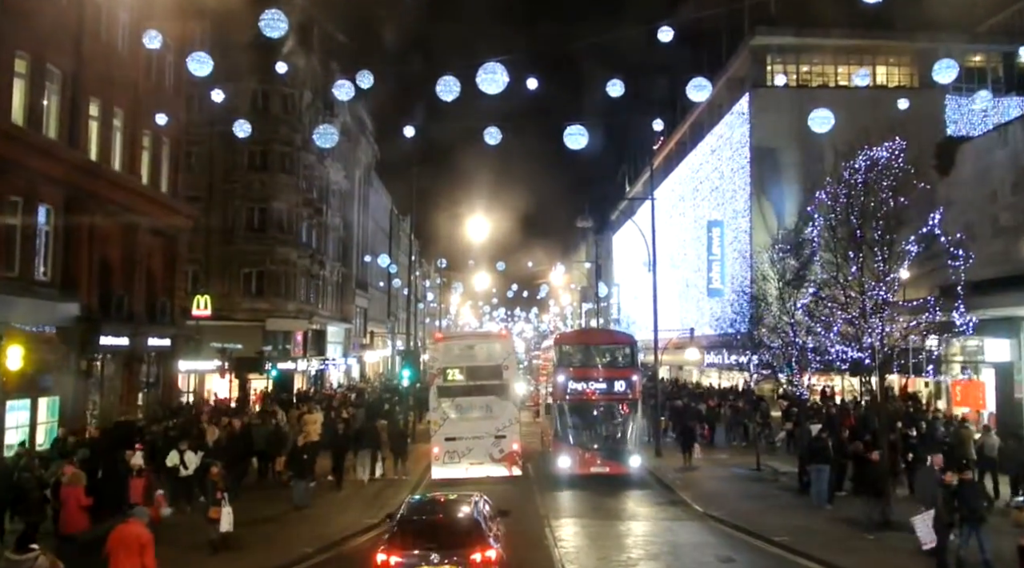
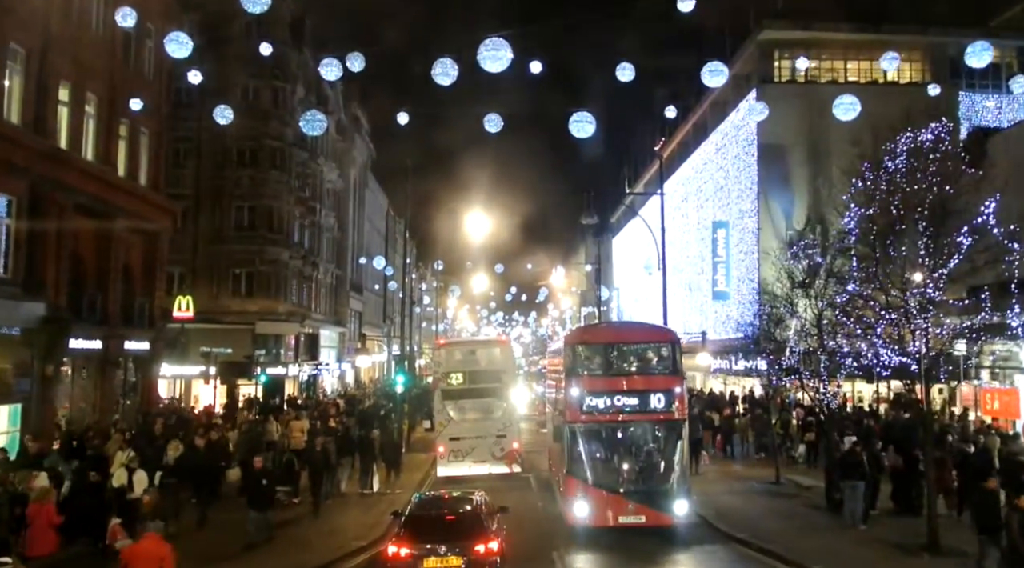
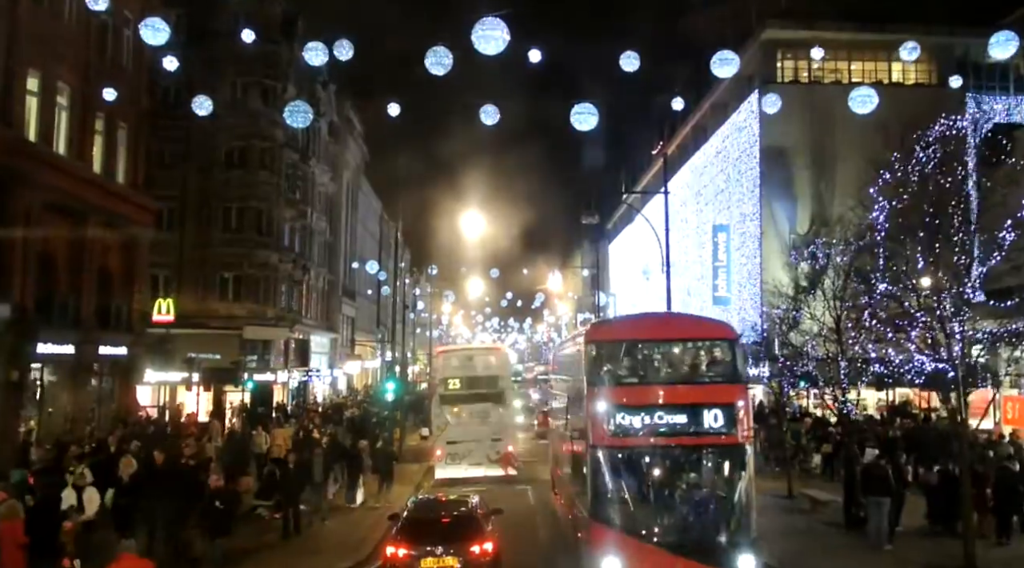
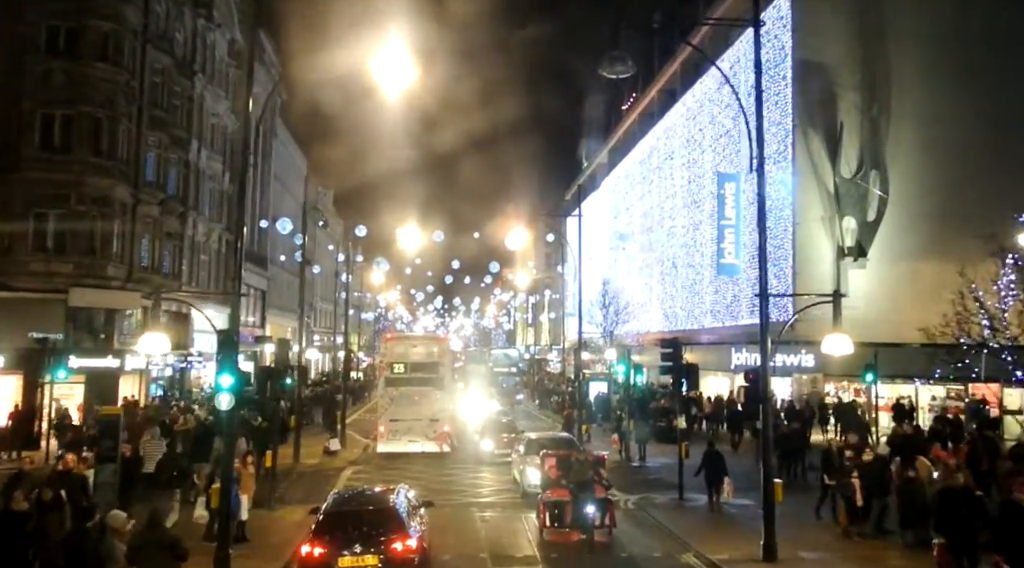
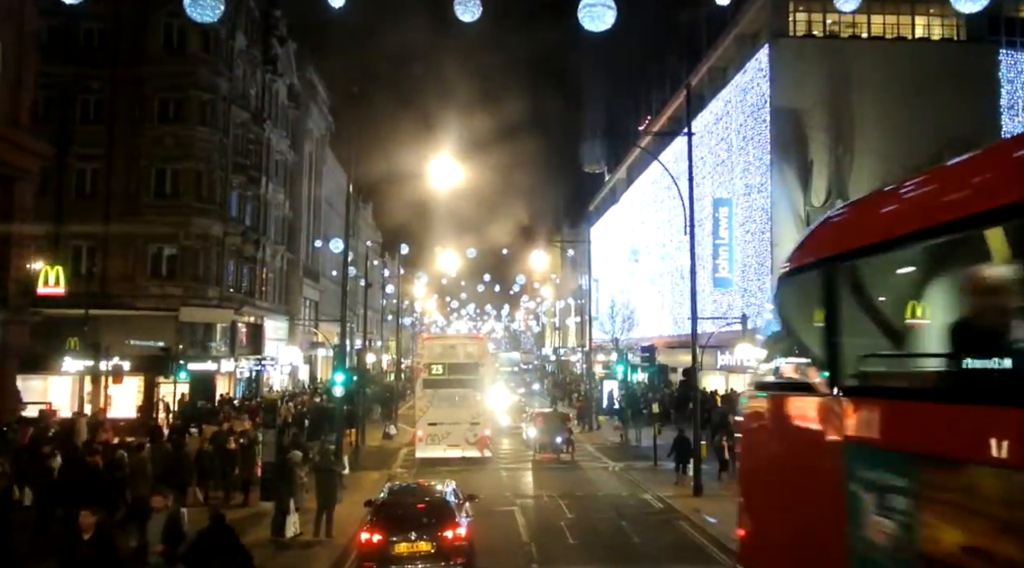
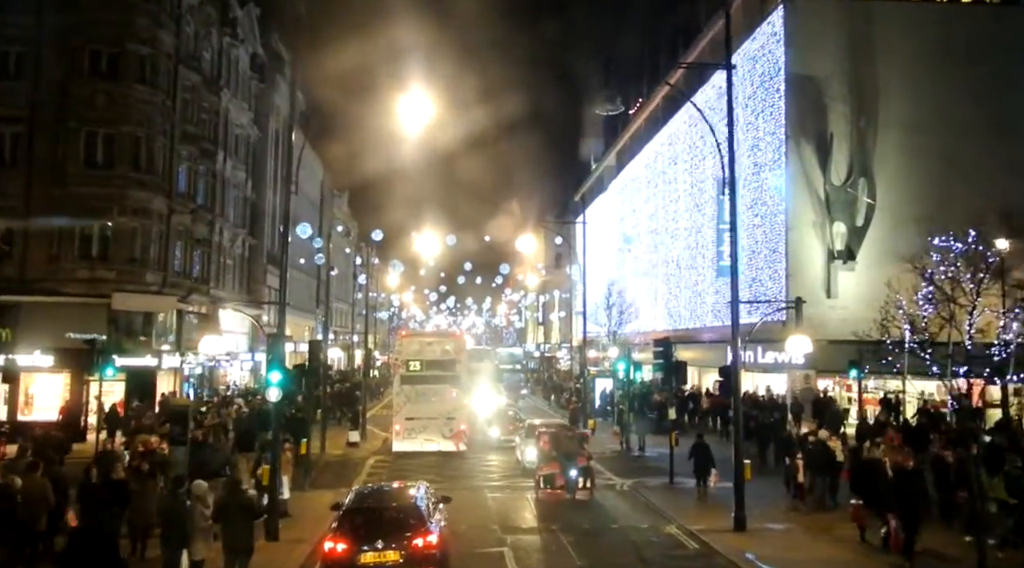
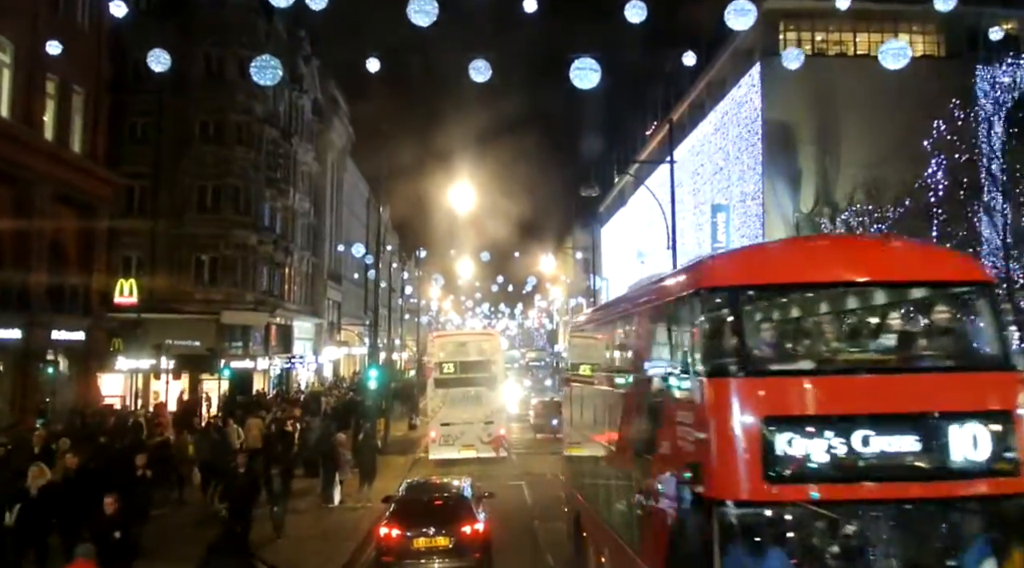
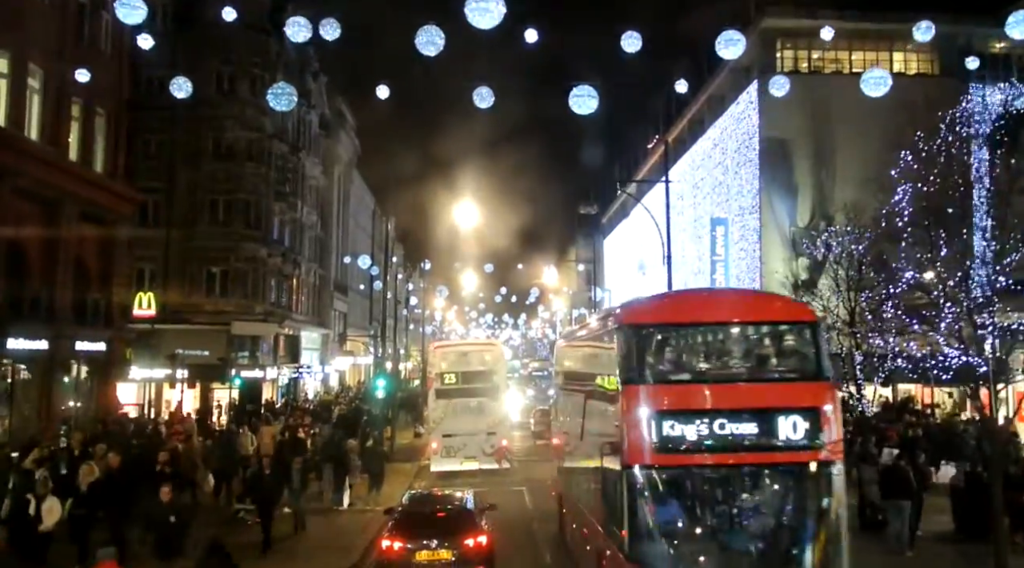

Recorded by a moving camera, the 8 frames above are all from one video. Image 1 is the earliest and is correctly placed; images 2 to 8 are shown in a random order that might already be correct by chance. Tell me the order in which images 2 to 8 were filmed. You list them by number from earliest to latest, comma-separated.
2, 3, 8, 7, 5, 6, 4
